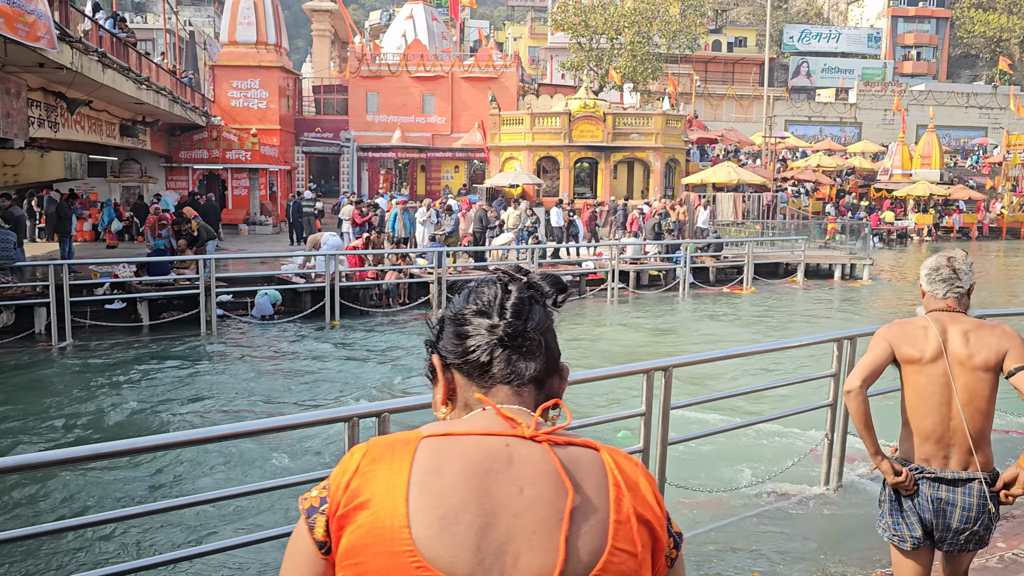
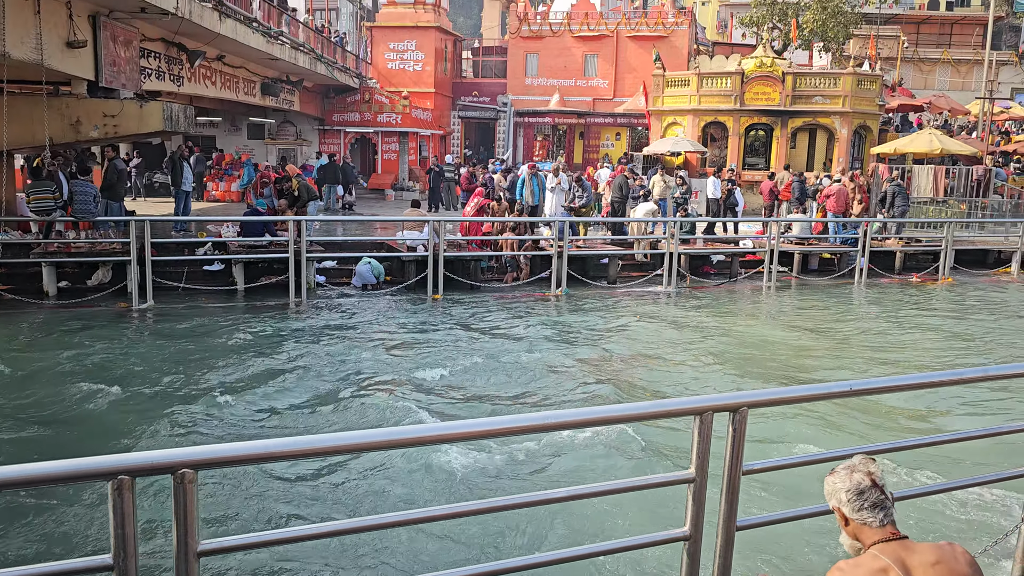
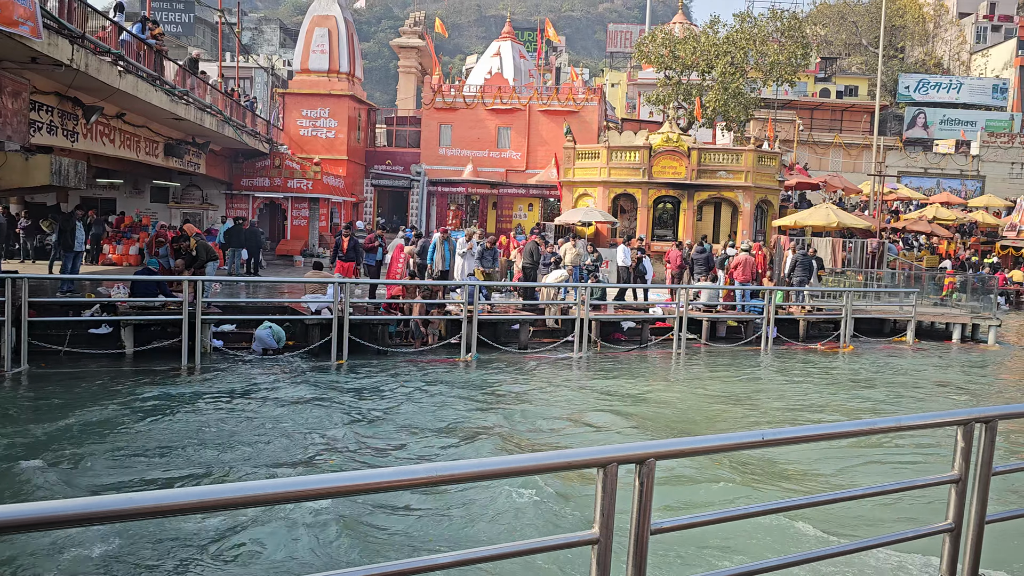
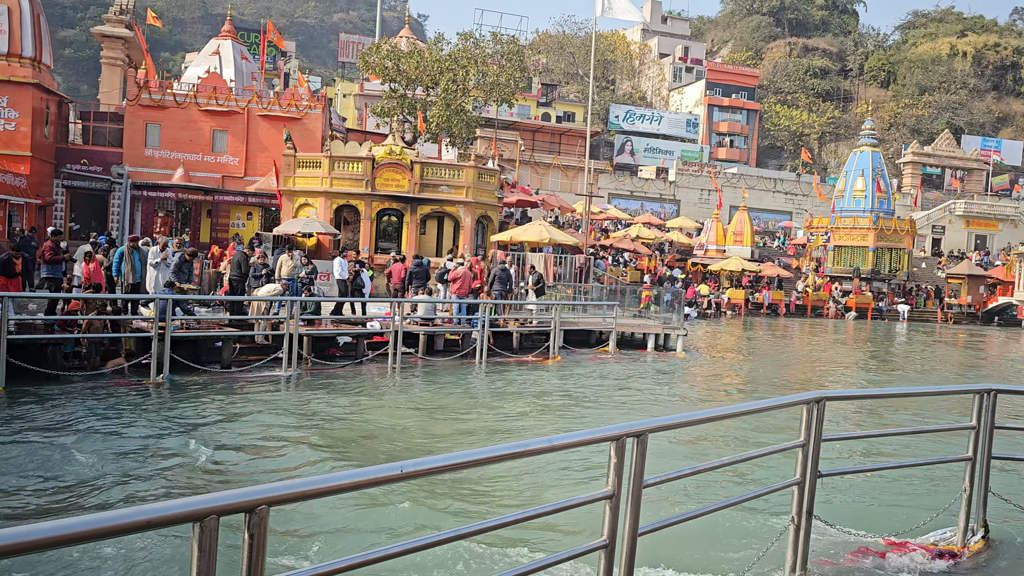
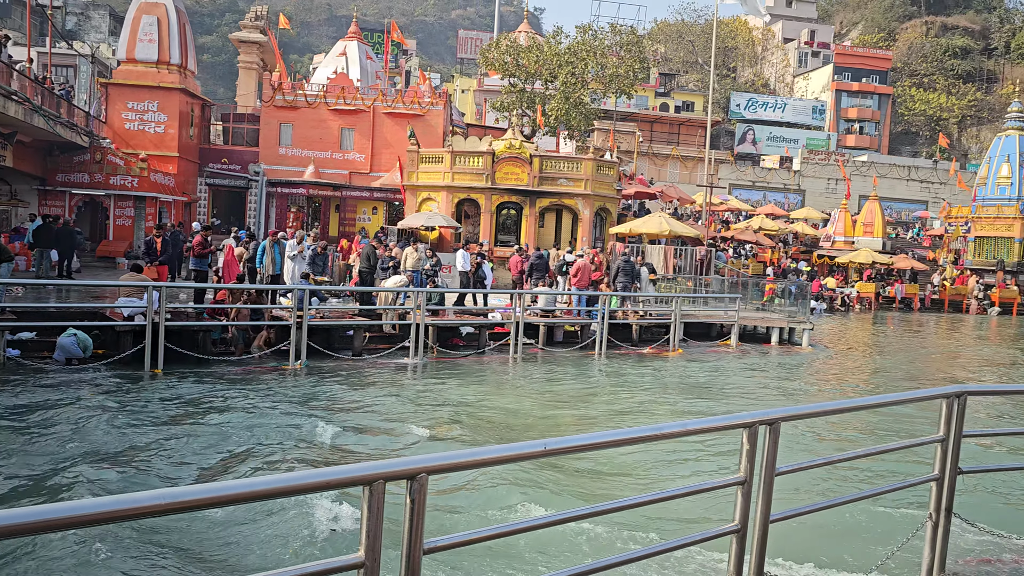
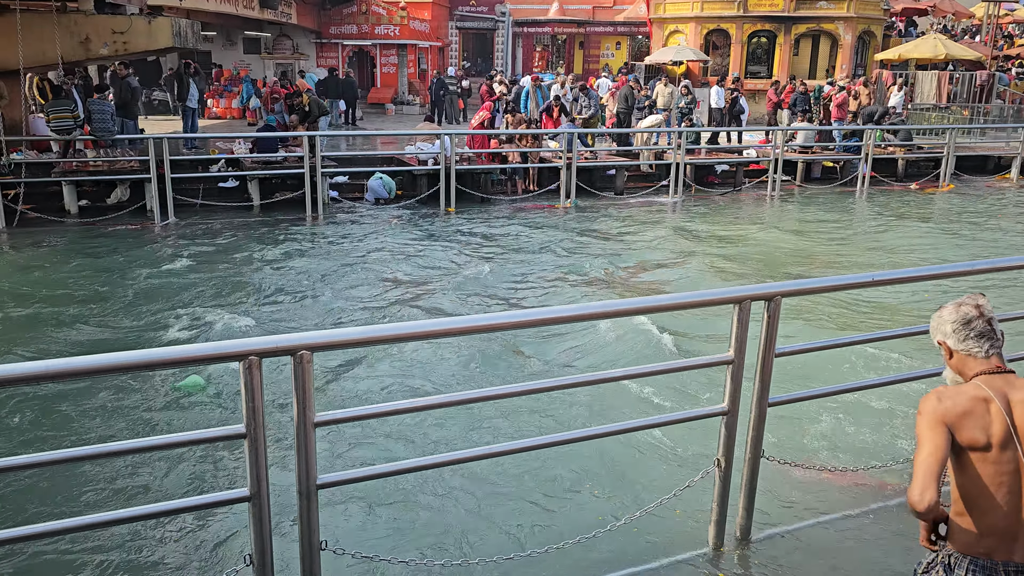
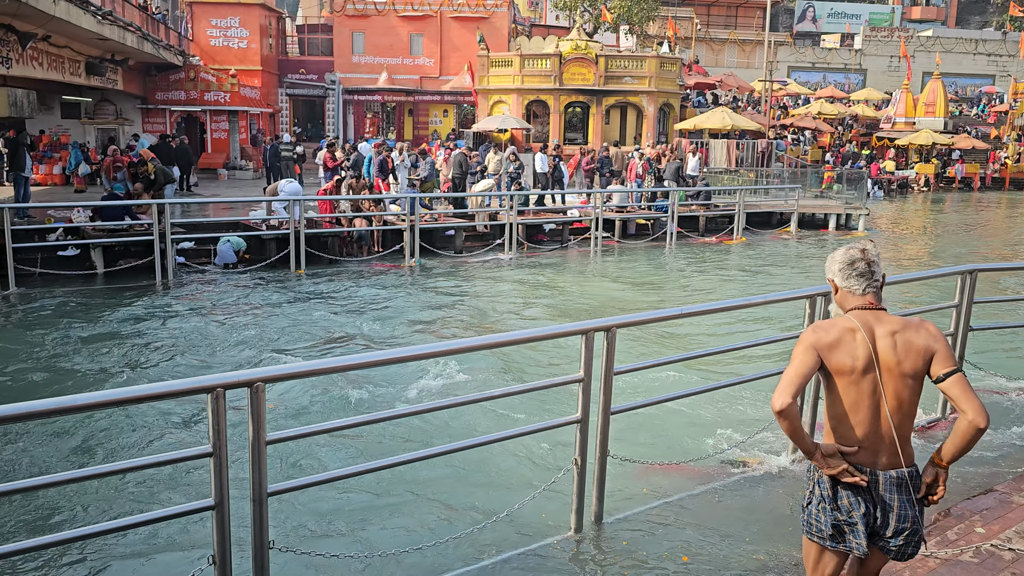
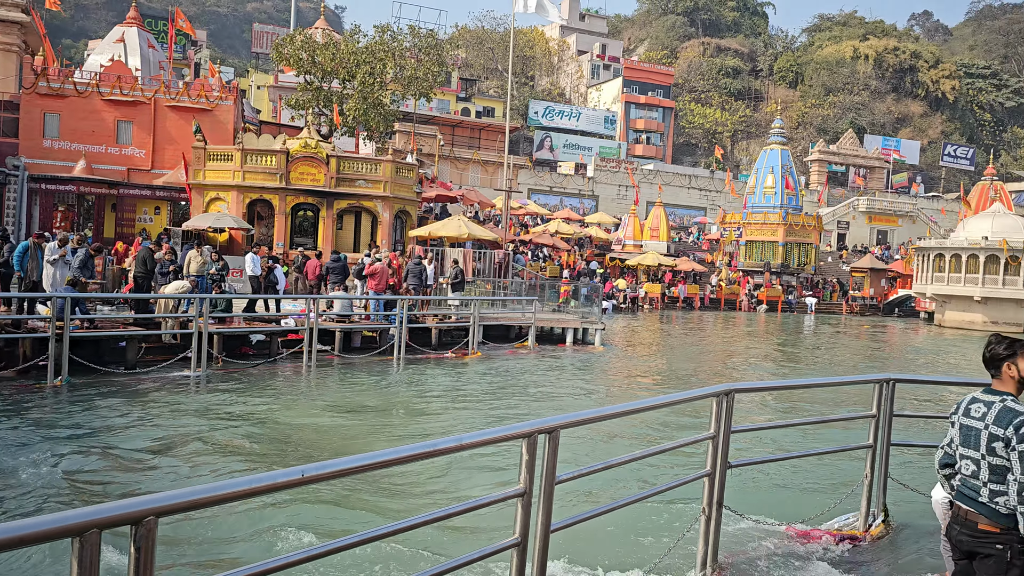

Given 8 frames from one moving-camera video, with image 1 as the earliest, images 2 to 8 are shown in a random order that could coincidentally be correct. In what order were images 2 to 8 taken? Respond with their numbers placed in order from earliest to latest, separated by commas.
7, 6, 2, 3, 5, 4, 8
